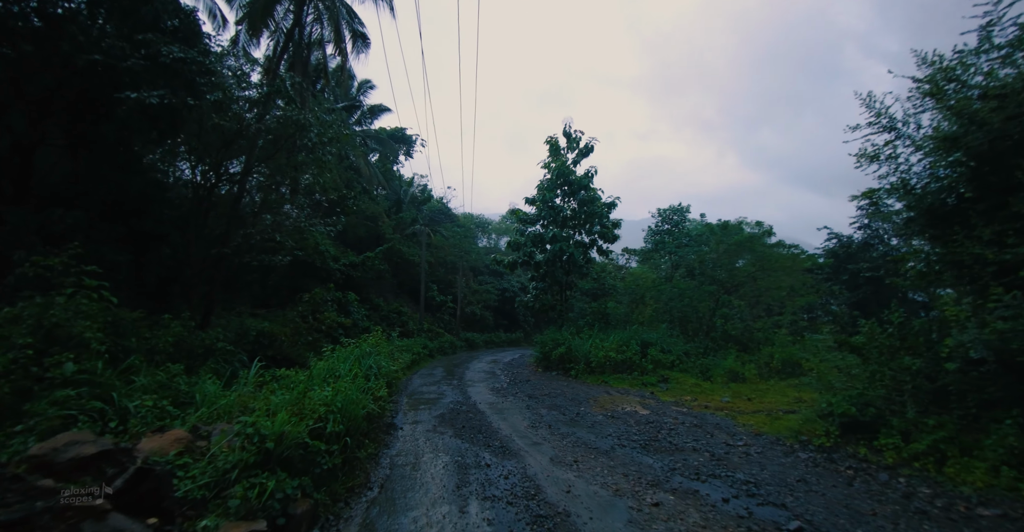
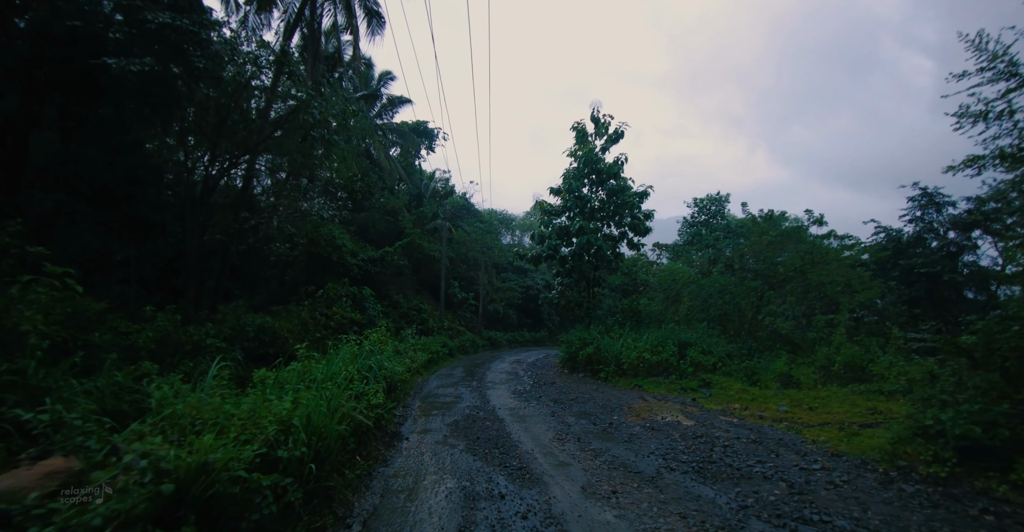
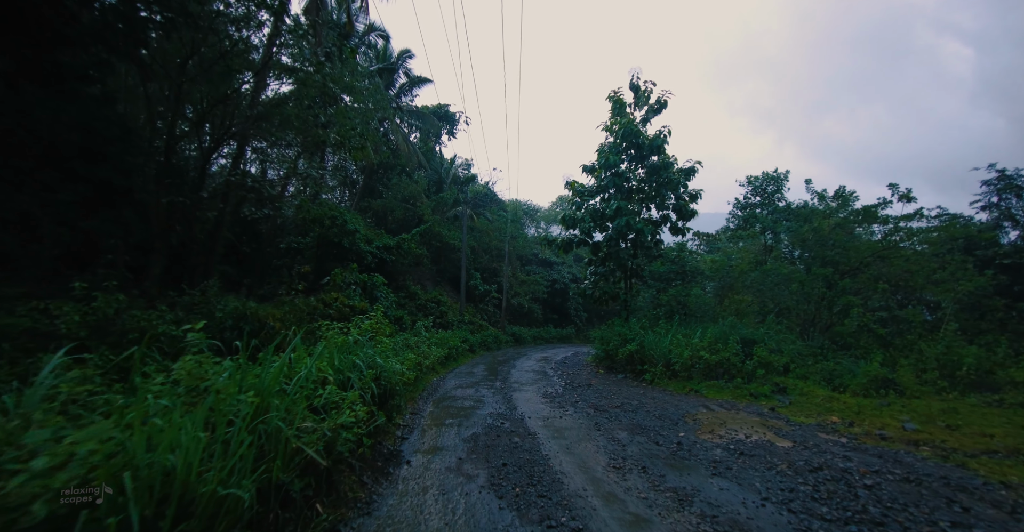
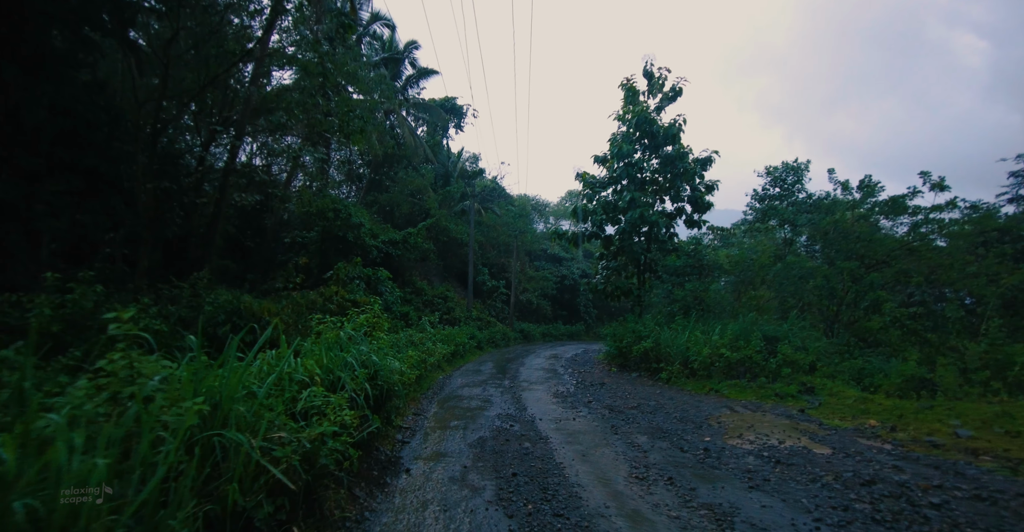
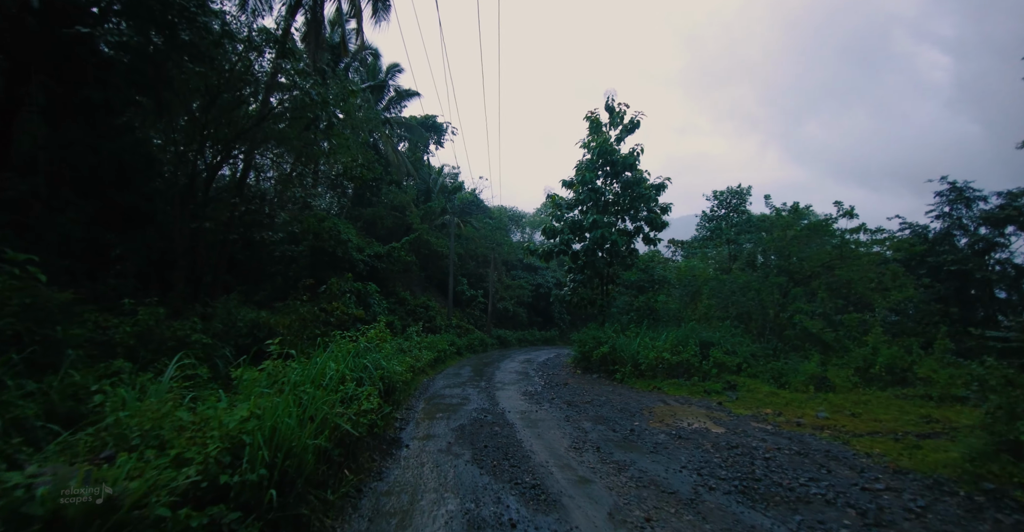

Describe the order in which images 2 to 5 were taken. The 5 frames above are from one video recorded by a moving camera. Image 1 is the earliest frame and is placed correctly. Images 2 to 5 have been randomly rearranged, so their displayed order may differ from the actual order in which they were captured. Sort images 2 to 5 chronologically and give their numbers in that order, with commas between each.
2, 5, 3, 4
